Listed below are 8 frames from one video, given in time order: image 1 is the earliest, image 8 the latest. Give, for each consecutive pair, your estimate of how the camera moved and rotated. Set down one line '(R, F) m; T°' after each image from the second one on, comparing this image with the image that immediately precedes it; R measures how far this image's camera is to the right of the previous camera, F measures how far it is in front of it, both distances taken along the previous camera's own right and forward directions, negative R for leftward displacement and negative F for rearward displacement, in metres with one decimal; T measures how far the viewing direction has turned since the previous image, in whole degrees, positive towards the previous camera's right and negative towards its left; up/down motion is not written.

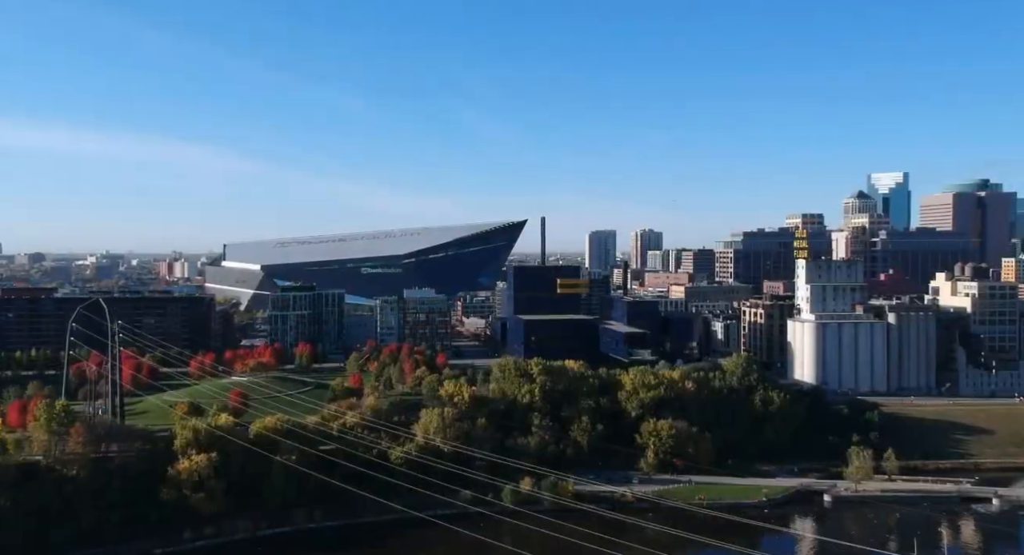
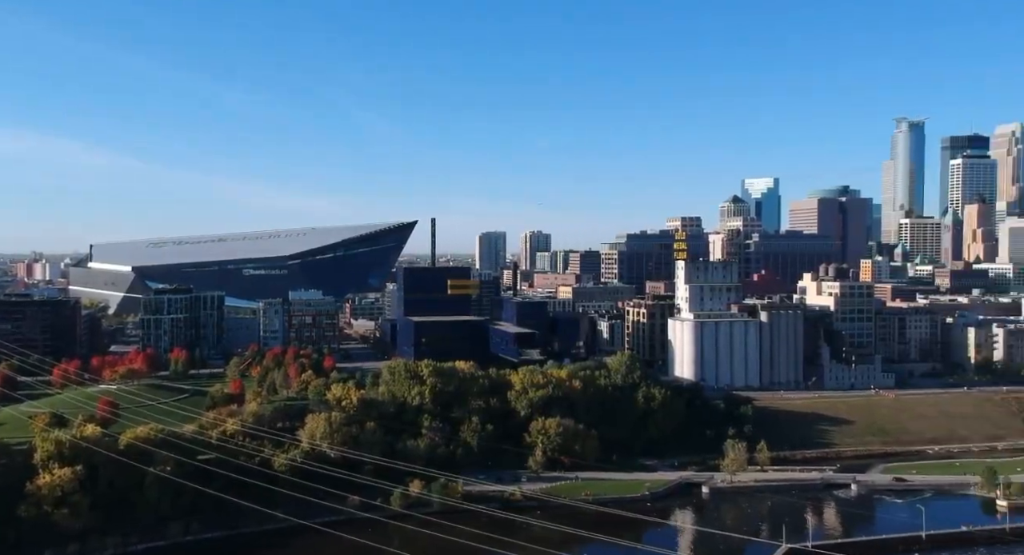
(+0.2, -1.4) m; +7°
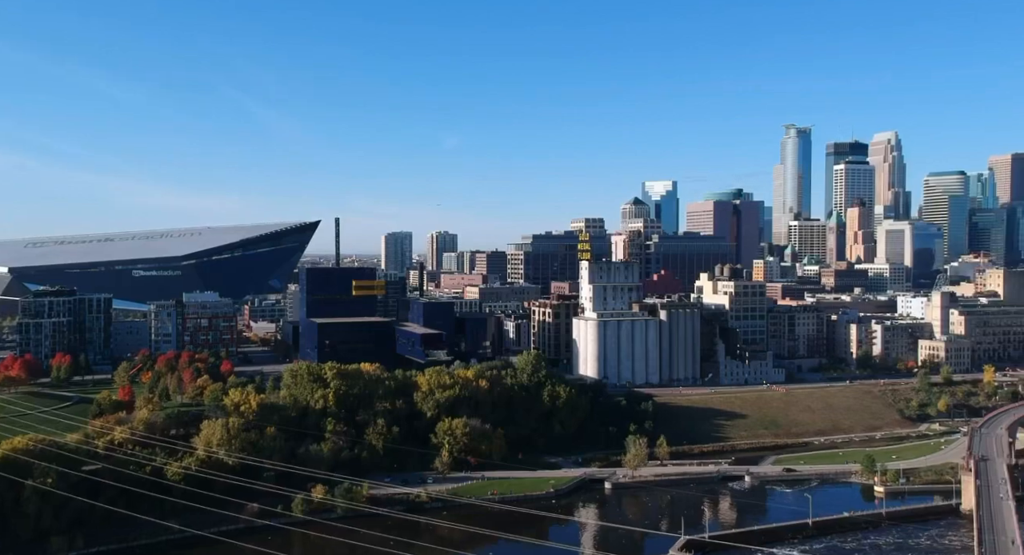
(+0.2, -0.9) m; +6°
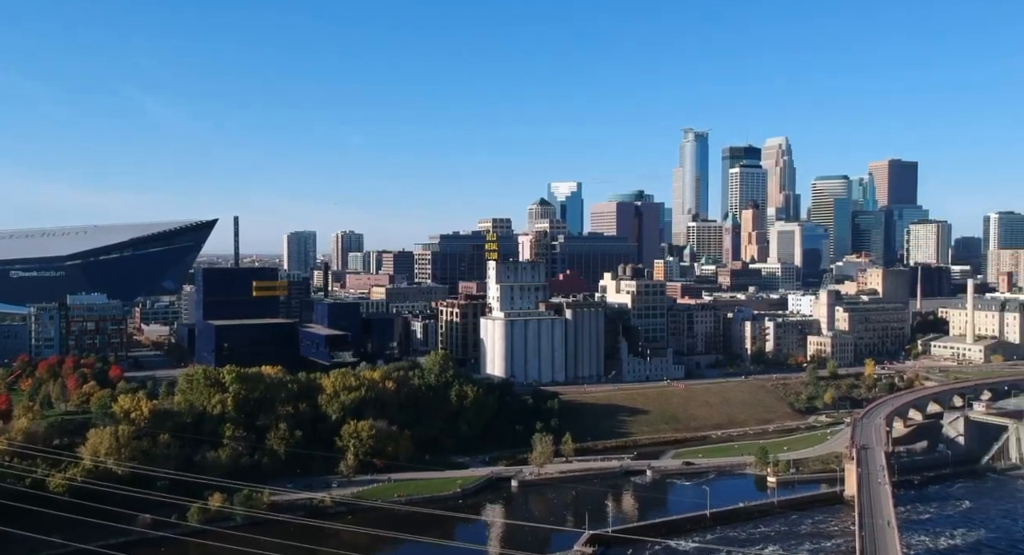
(+0.1, -0.8) m; +6°
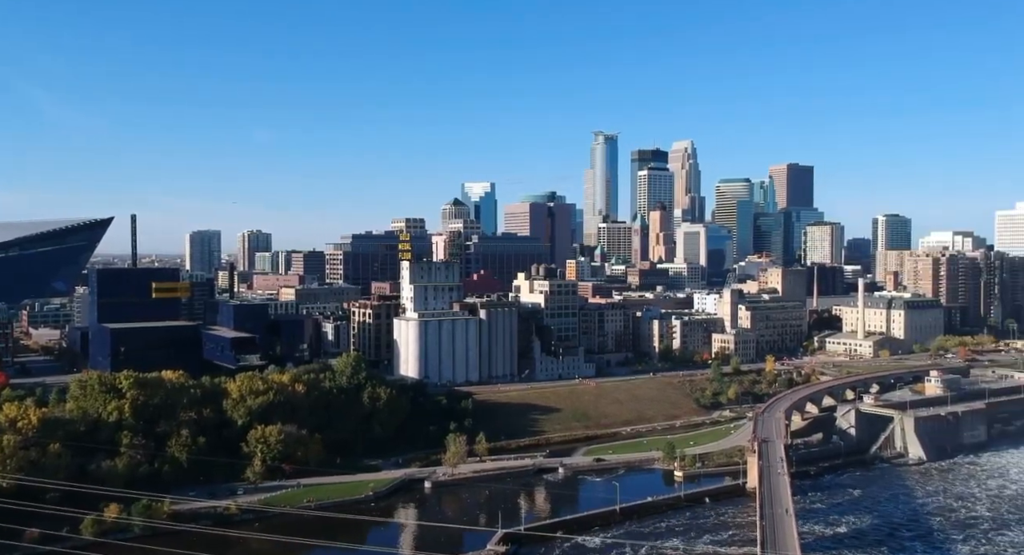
(+0.2, -0.3) m; +5°
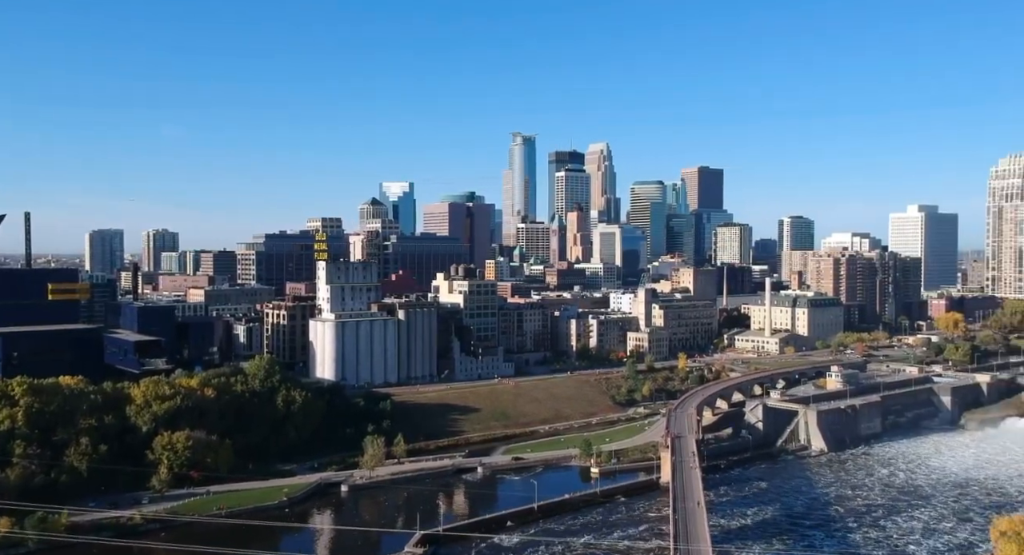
(+0.2, -0.2) m; +5°
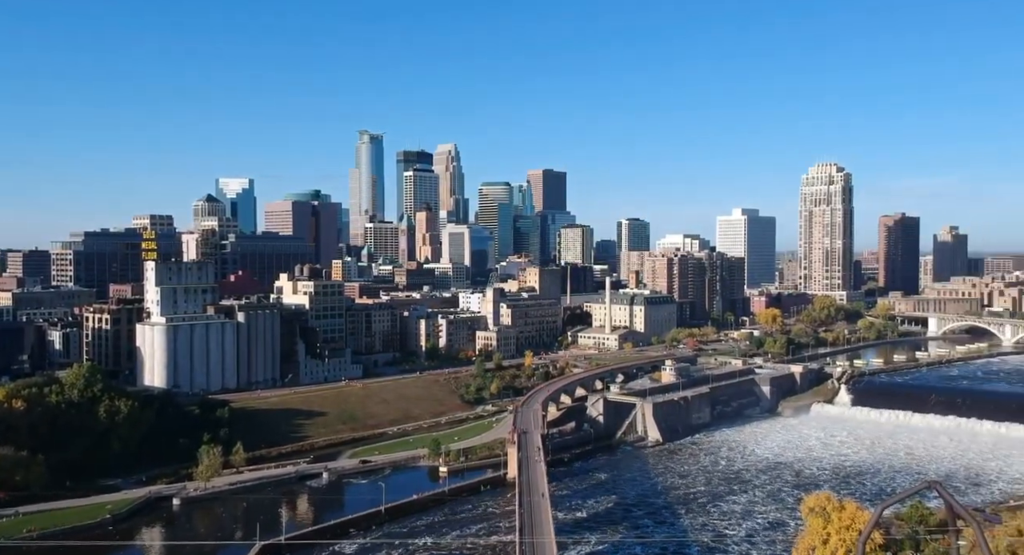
(+0.2, -0.4) m; +9°
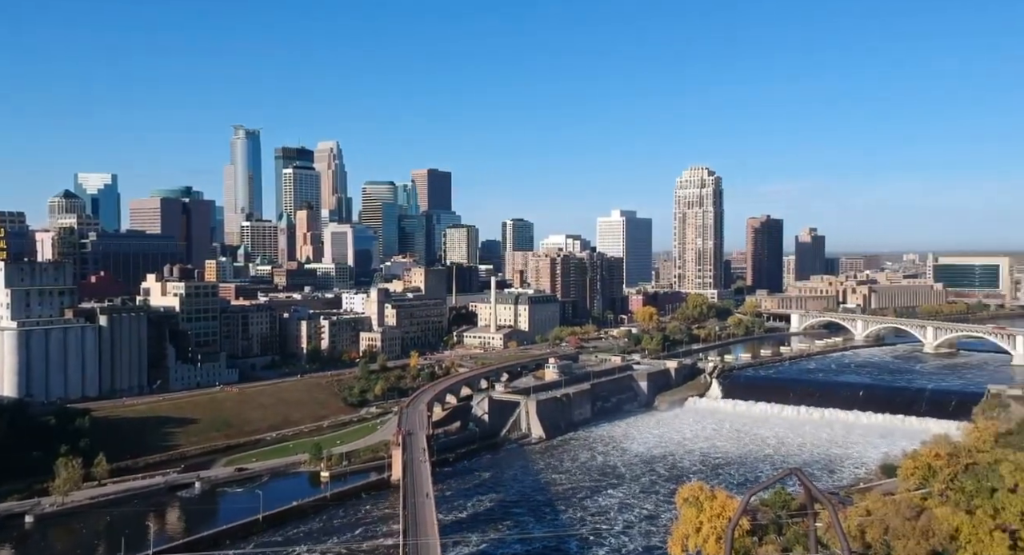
(+0.1, -0.2) m; +7°
